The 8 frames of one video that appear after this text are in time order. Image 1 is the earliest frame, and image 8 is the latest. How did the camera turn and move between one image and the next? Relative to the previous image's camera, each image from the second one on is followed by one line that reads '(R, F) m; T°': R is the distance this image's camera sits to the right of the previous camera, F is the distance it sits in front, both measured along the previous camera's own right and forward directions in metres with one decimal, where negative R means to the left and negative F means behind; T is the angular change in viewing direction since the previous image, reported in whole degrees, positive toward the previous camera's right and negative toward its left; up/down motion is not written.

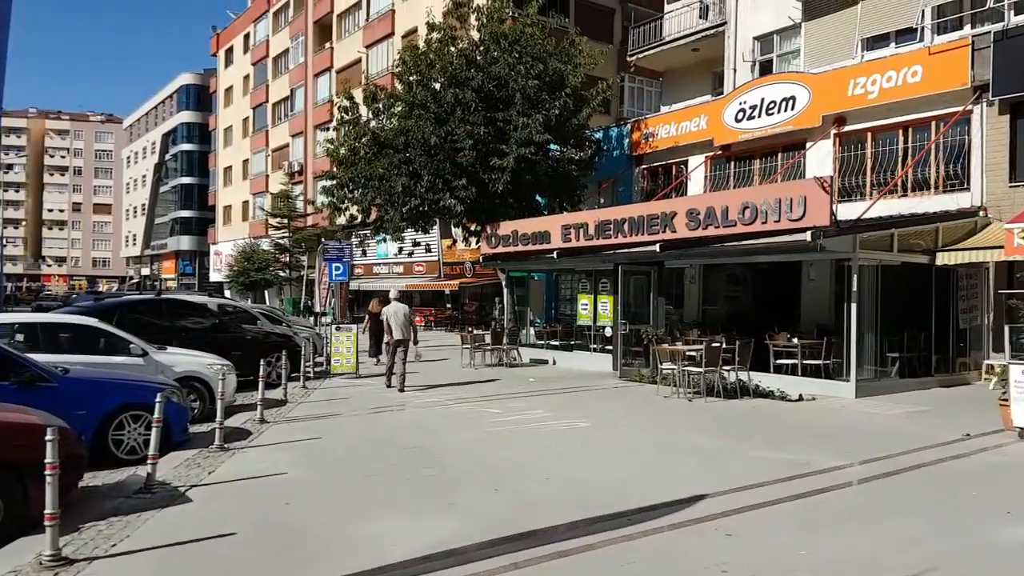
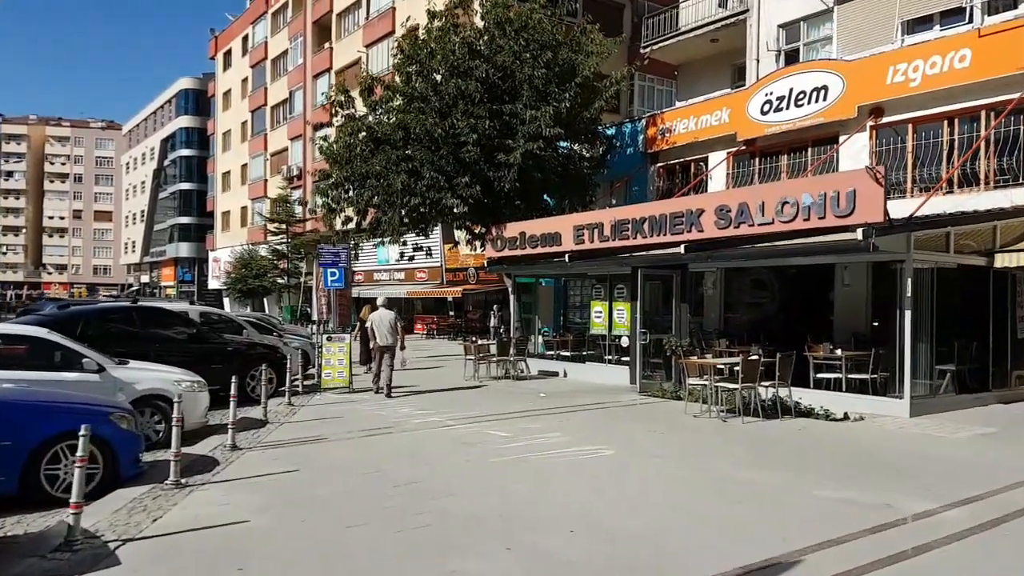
(-0.1, +1.5) m; 0°
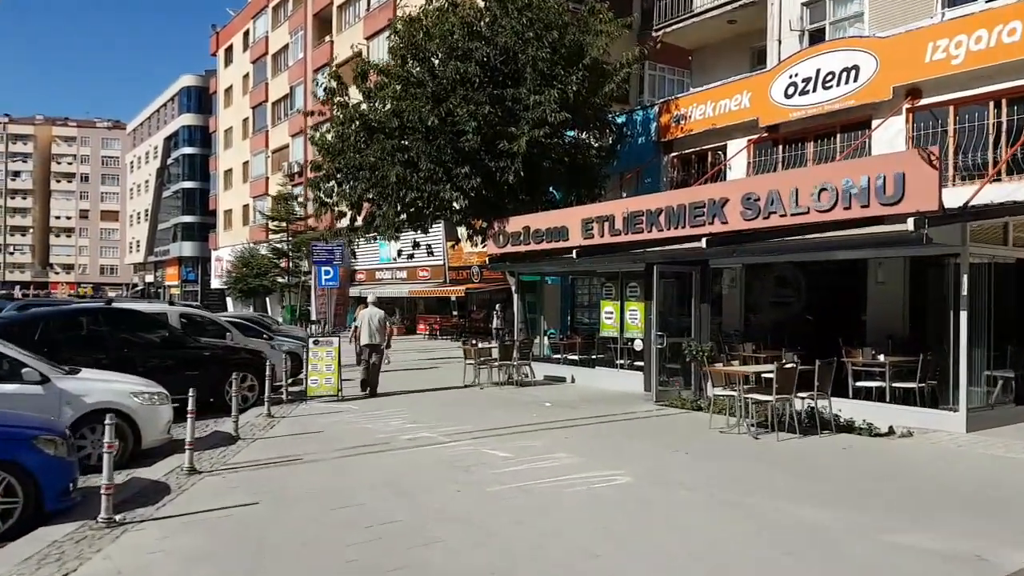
(+0.1, +1.3) m; -1°
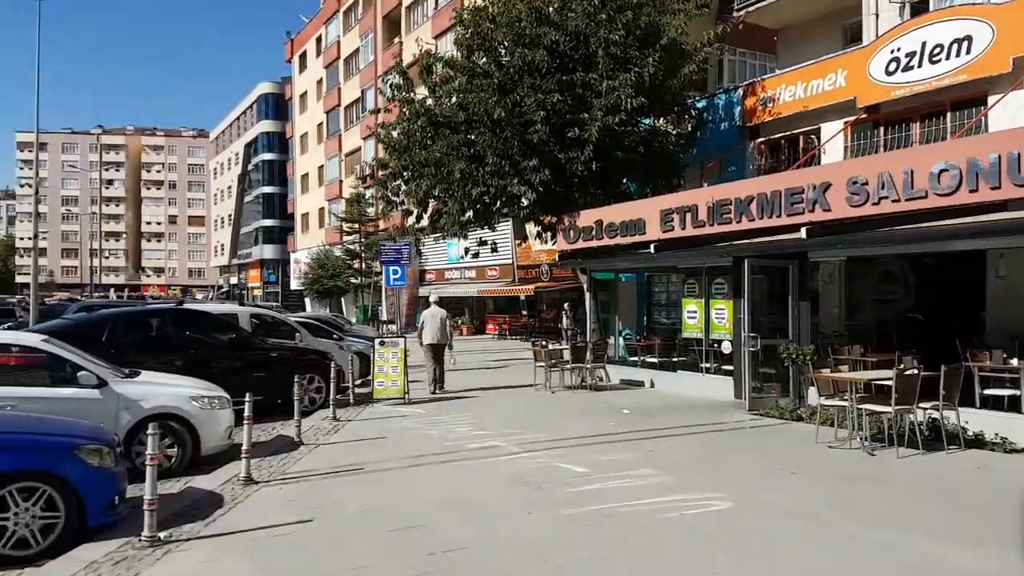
(-0.1, +0.8) m; -5°
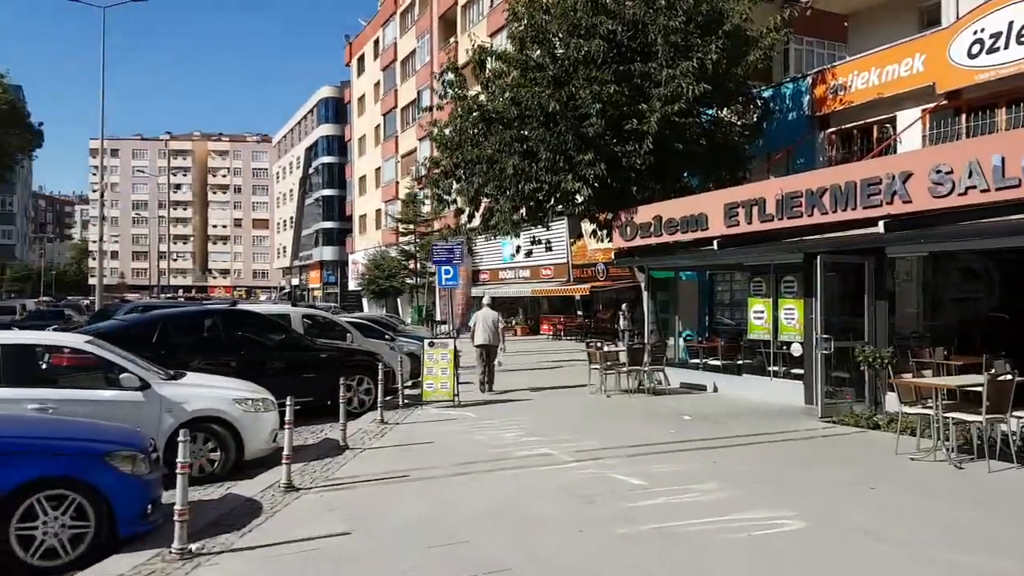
(0.0, +0.5) m; -4°
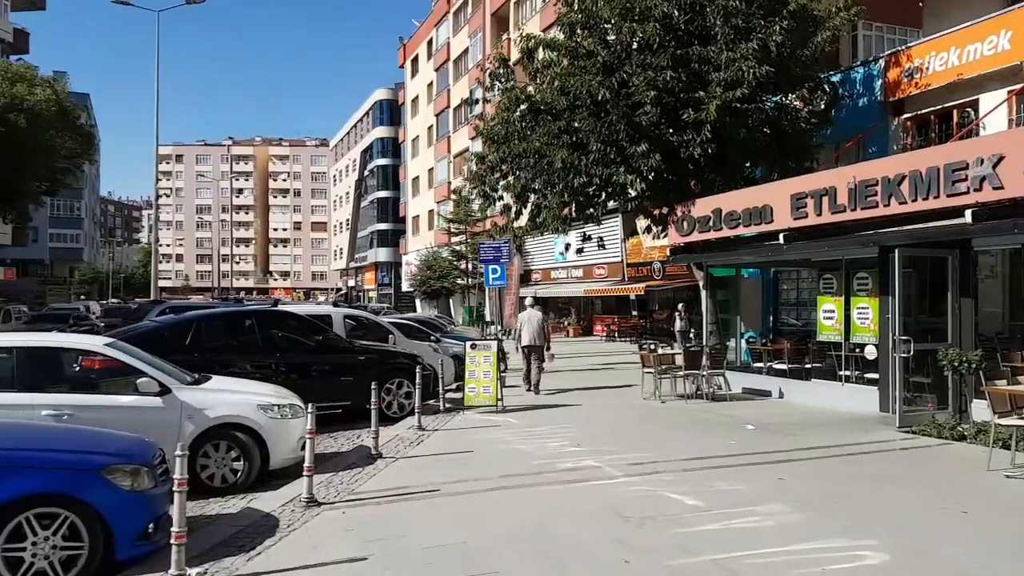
(+0.1, +0.7) m; -4°
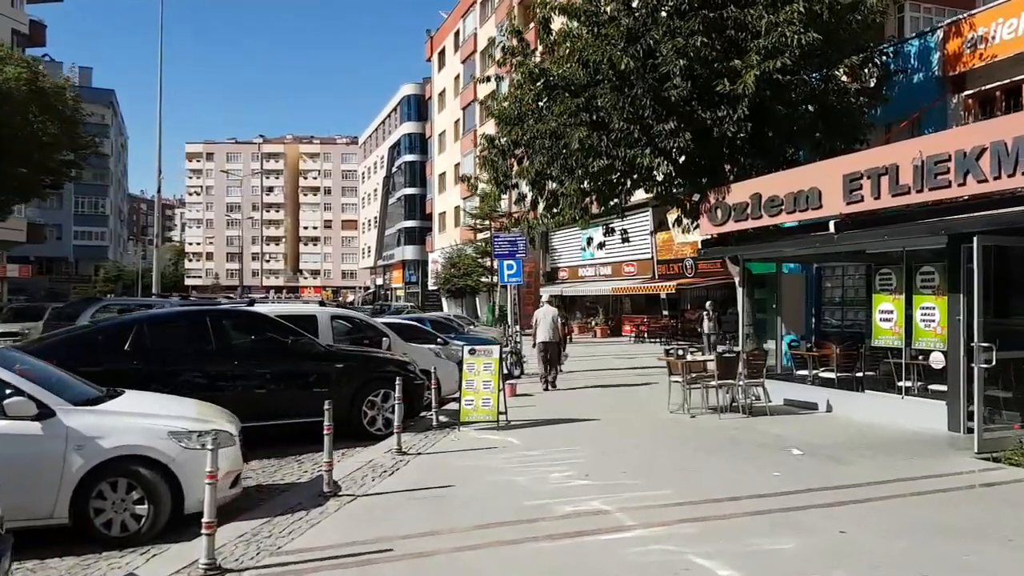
(+0.4, +1.8) m; -2°
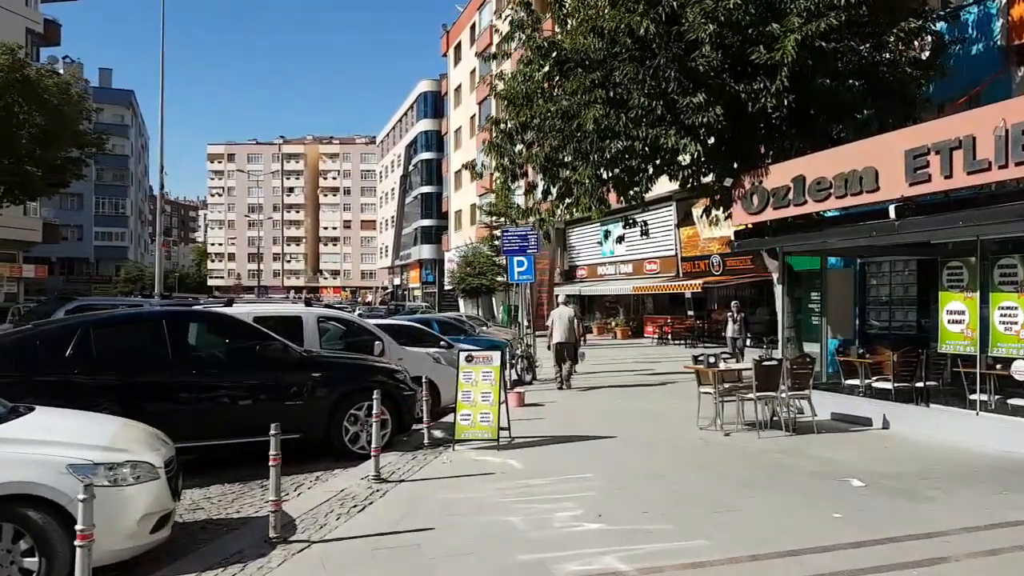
(+0.2, +1.5) m; -2°
